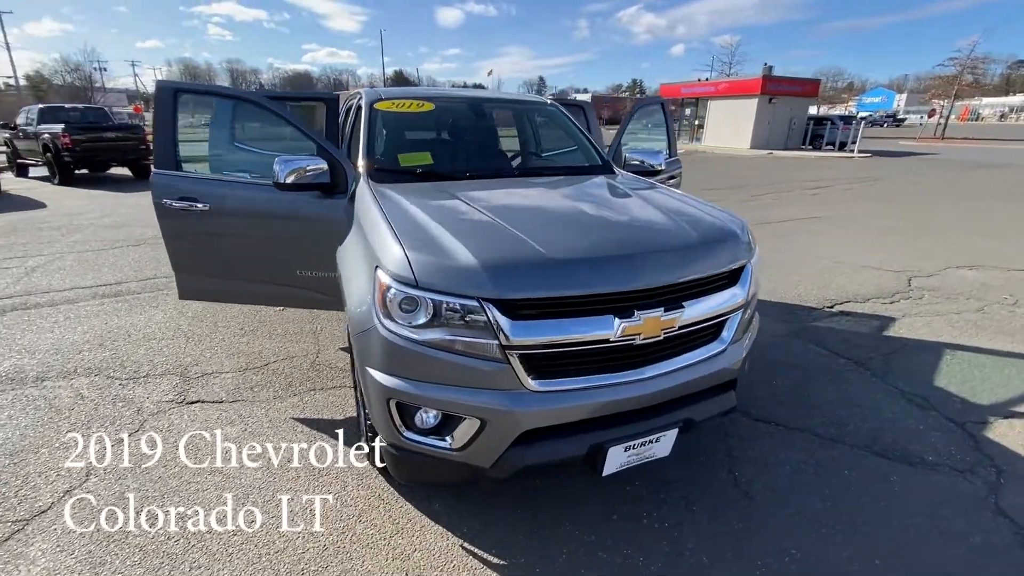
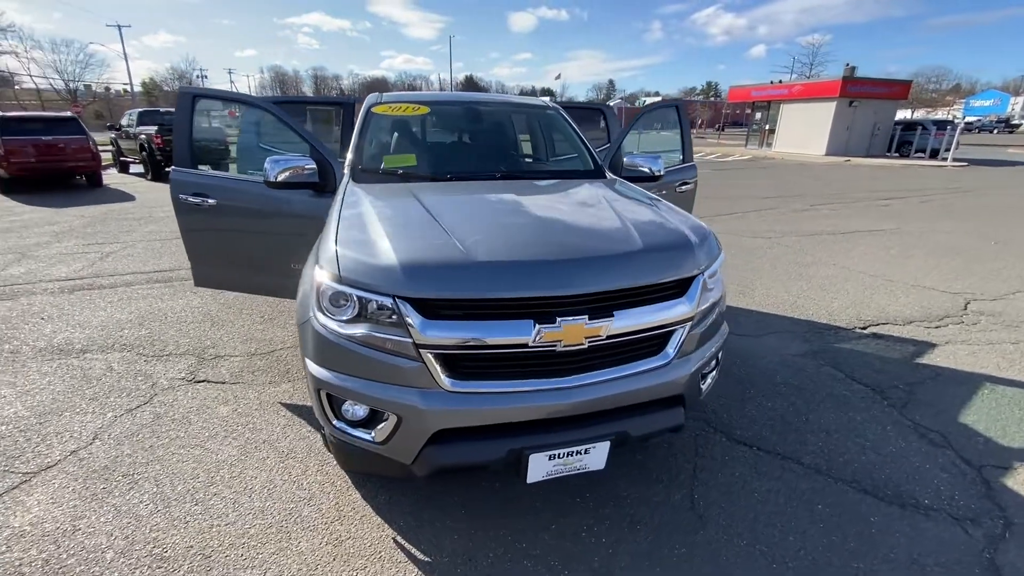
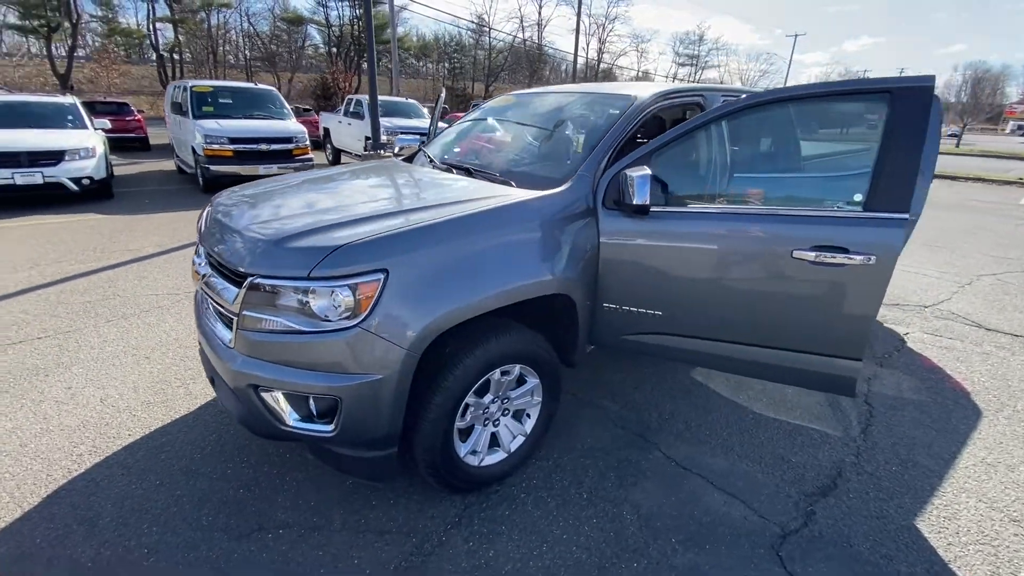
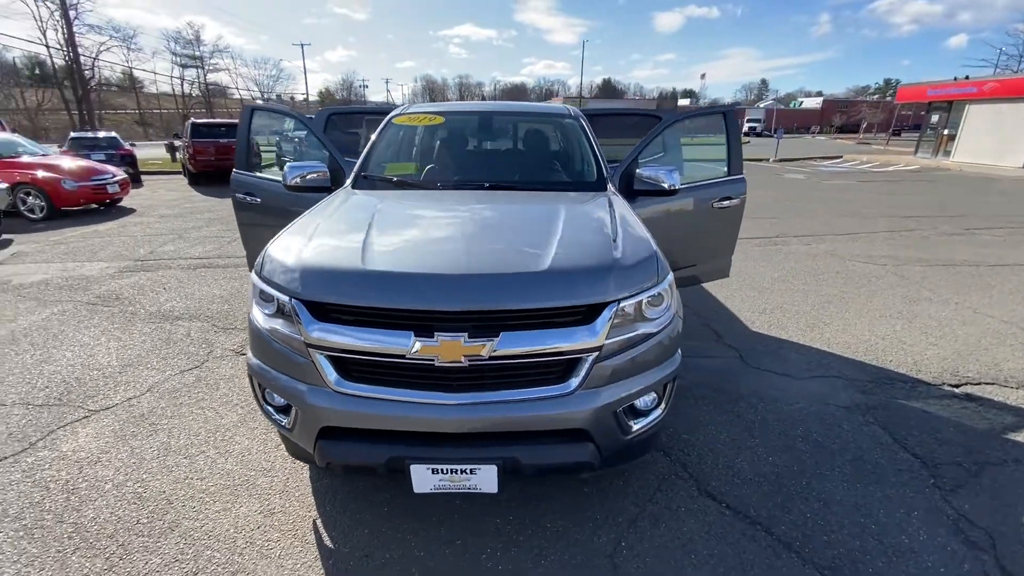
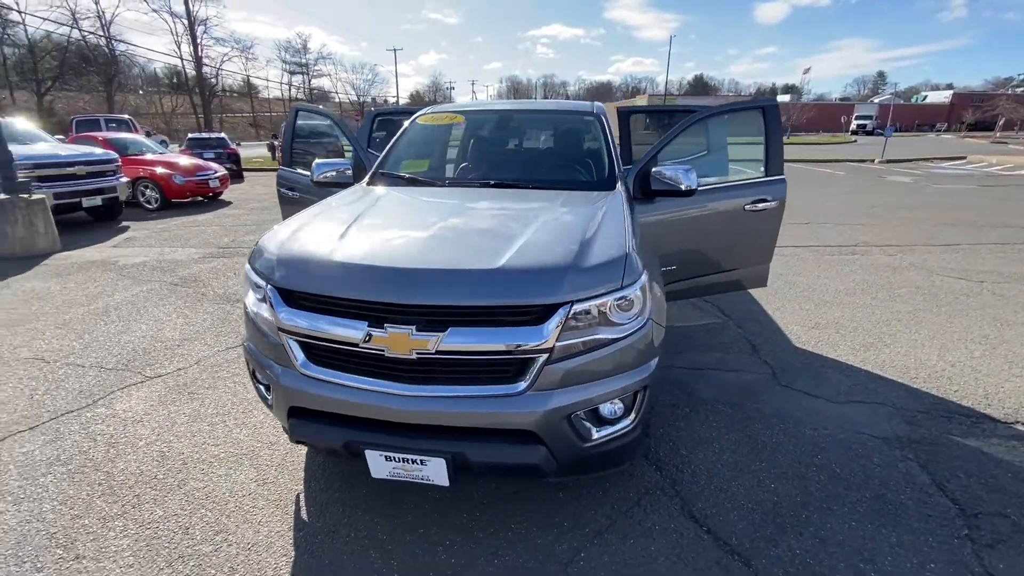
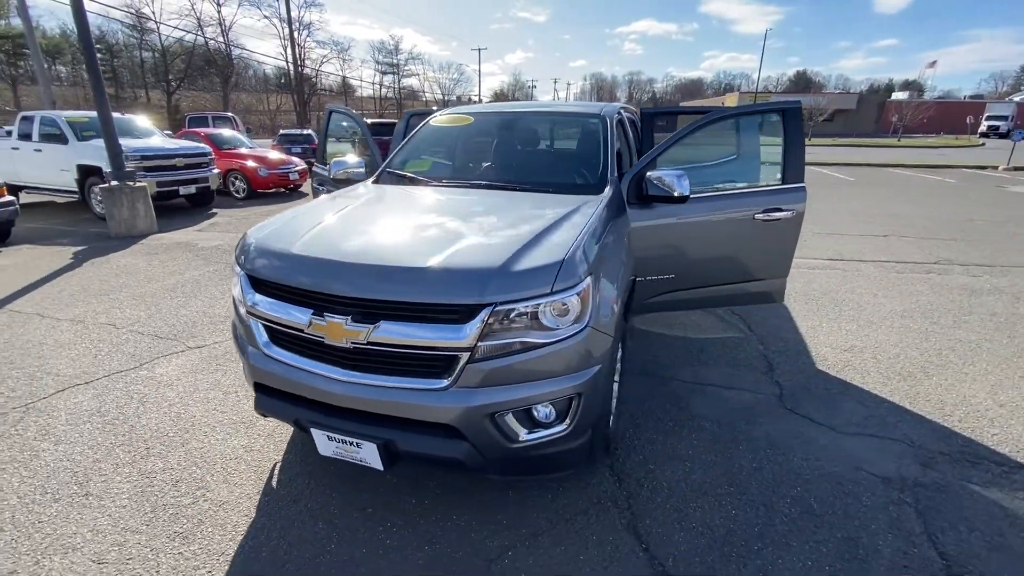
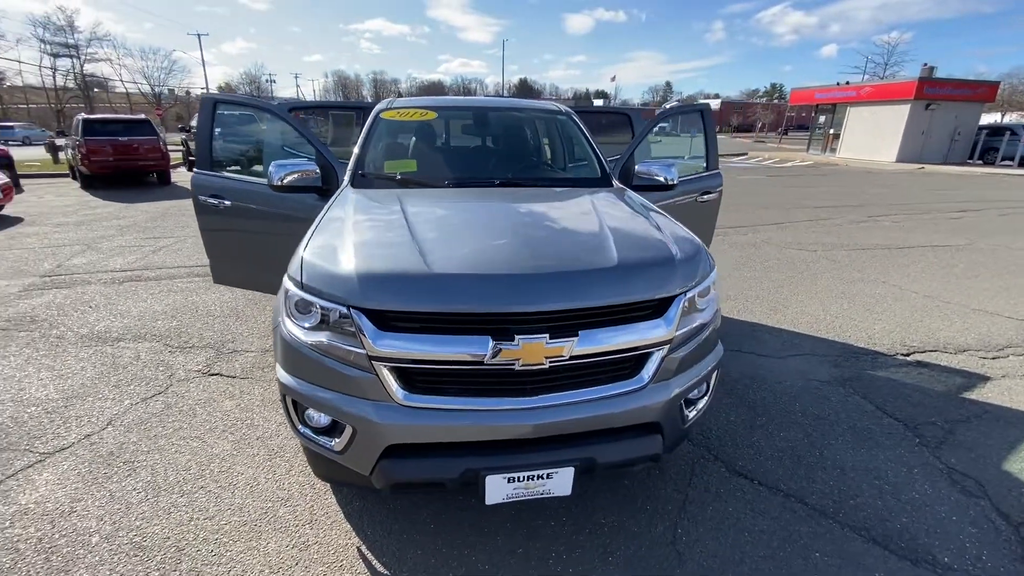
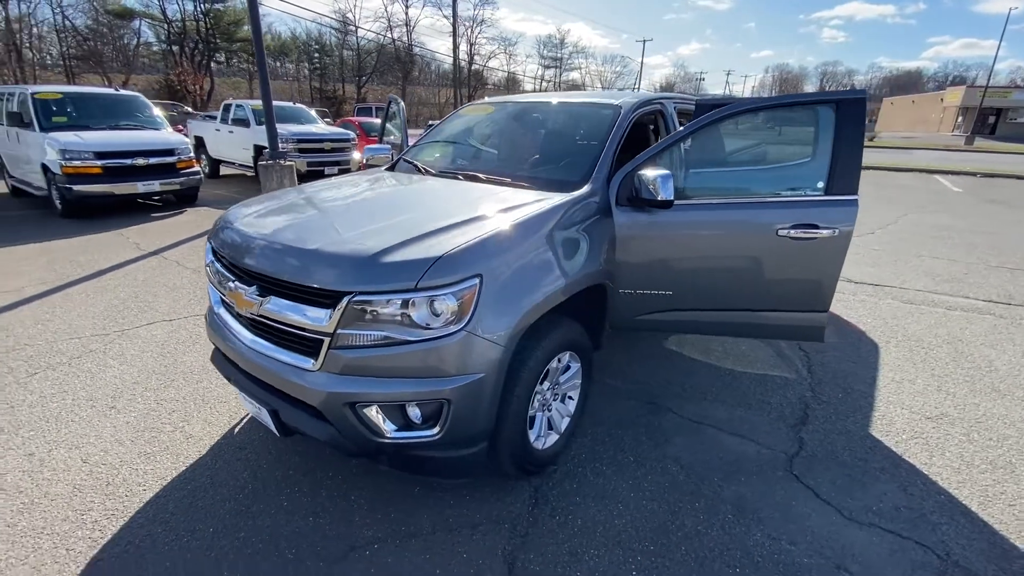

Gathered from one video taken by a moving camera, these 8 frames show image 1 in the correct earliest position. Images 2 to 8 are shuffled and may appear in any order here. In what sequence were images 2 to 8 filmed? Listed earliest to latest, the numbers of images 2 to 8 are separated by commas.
2, 7, 4, 5, 6, 8, 3
